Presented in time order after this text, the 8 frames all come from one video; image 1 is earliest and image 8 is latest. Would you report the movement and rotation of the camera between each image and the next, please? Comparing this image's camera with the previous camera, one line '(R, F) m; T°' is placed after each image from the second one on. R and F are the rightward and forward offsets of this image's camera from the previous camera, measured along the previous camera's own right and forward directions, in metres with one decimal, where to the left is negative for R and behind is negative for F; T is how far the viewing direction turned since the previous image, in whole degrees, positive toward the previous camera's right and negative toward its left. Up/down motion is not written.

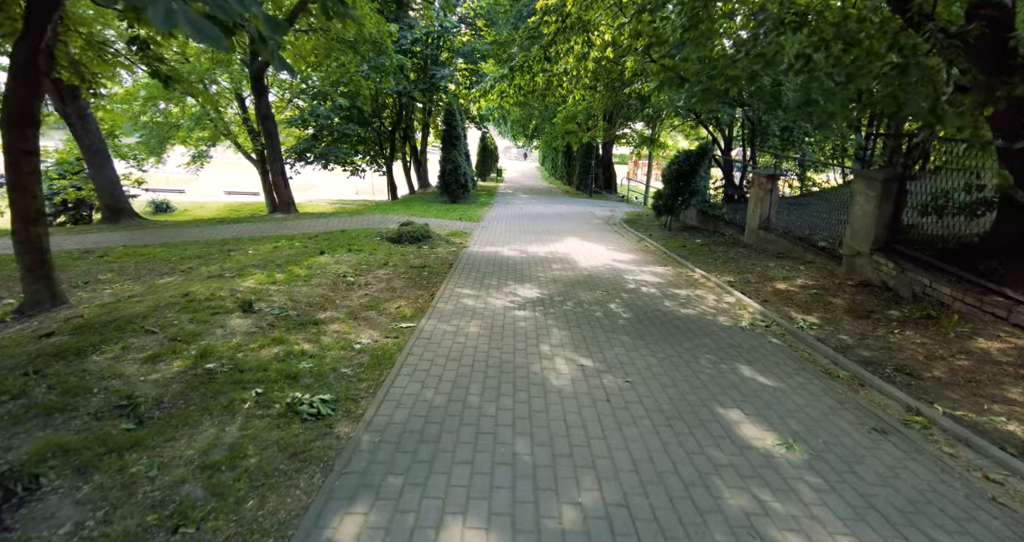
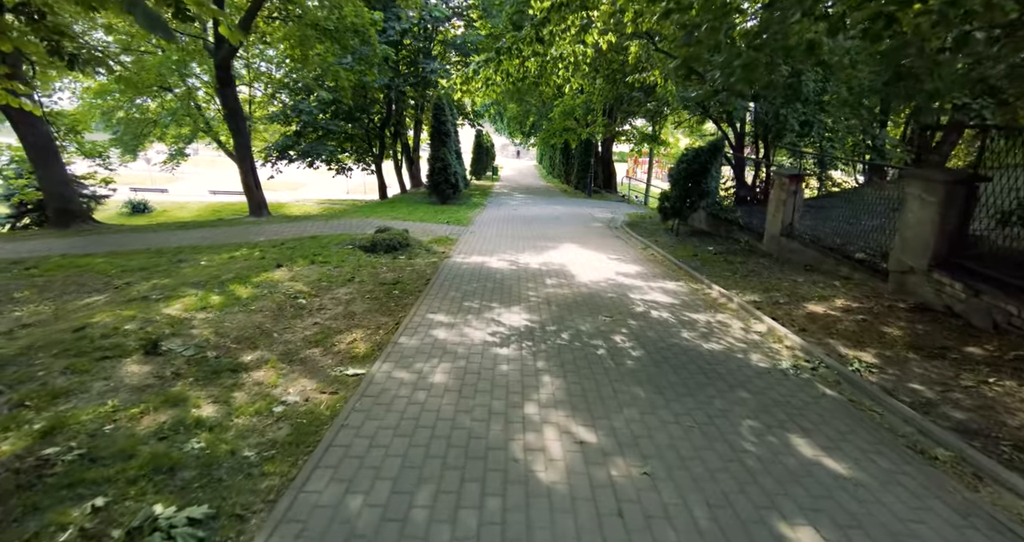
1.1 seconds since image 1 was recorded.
(+0.2, +1.2) m; 0°
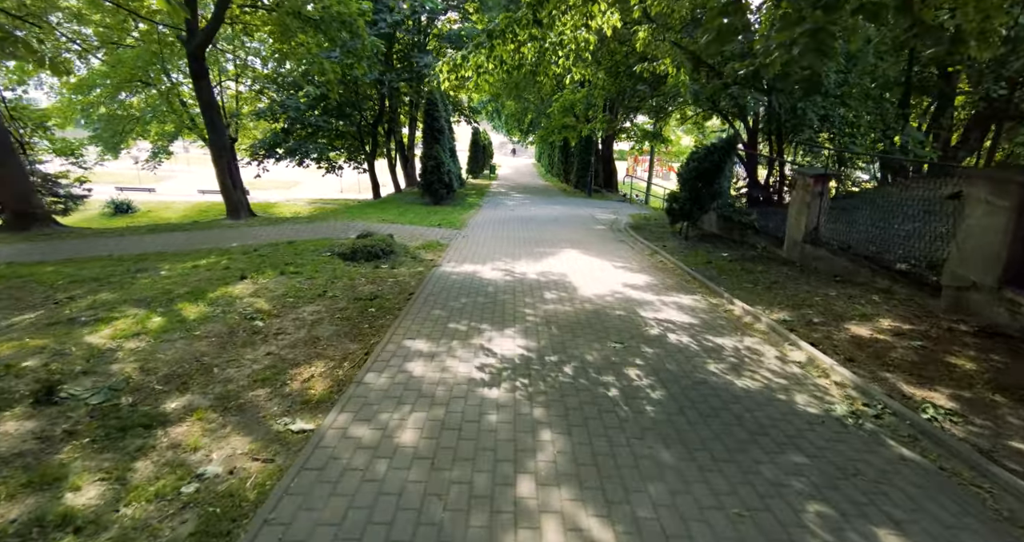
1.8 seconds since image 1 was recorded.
(+0.1, +0.9) m; 0°
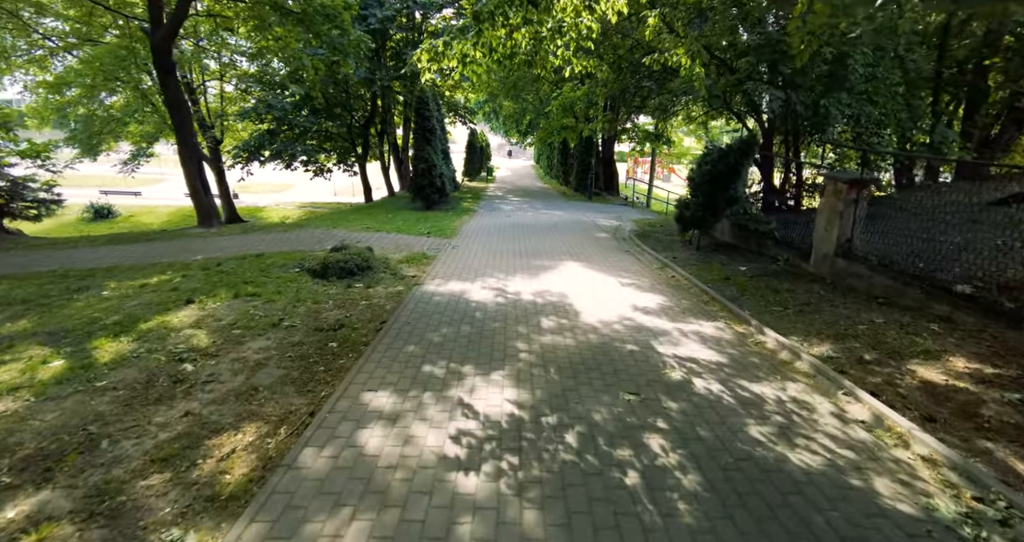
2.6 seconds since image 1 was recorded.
(+0.1, +1.0) m; 0°
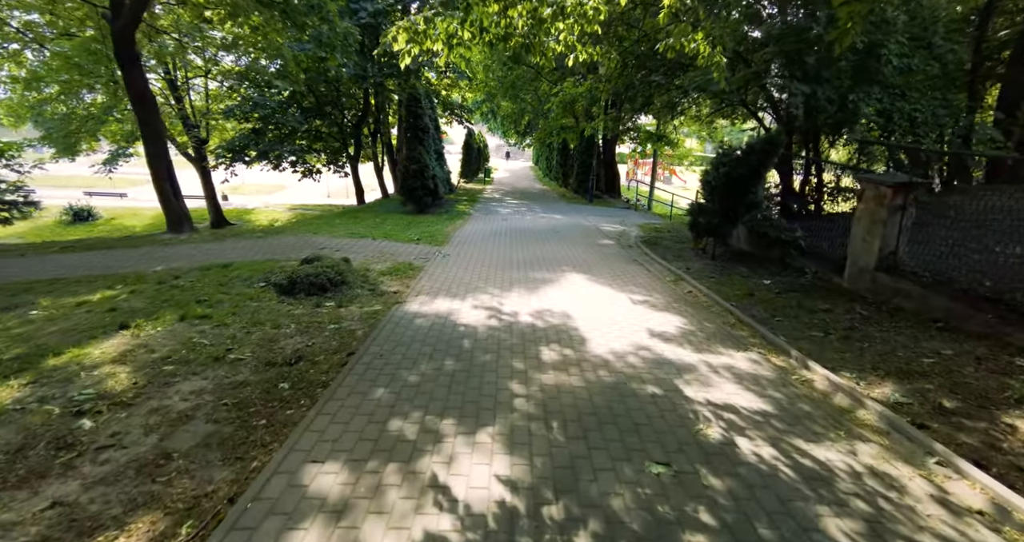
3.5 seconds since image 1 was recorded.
(0.0, +1.0) m; 0°
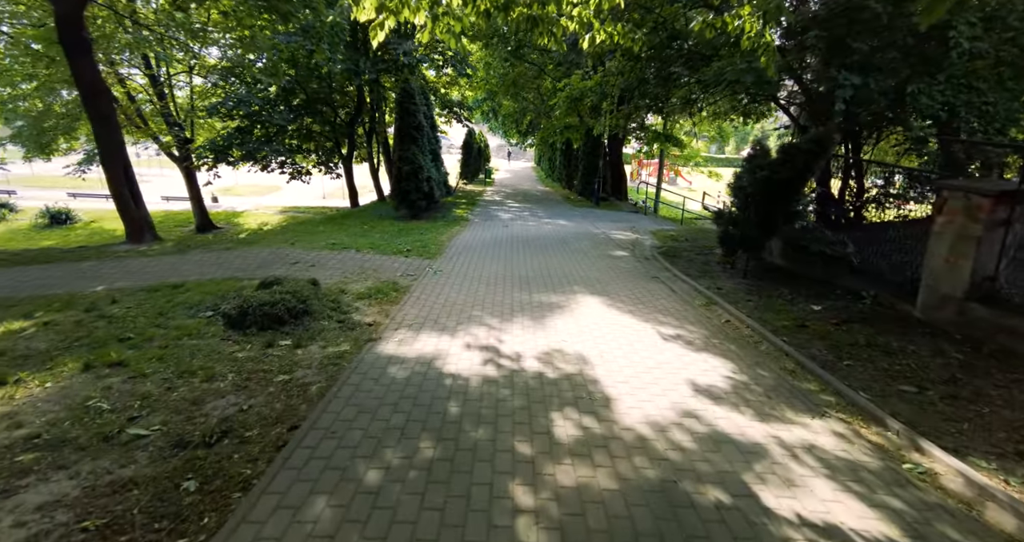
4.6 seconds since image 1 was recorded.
(0.0, +1.3) m; 0°
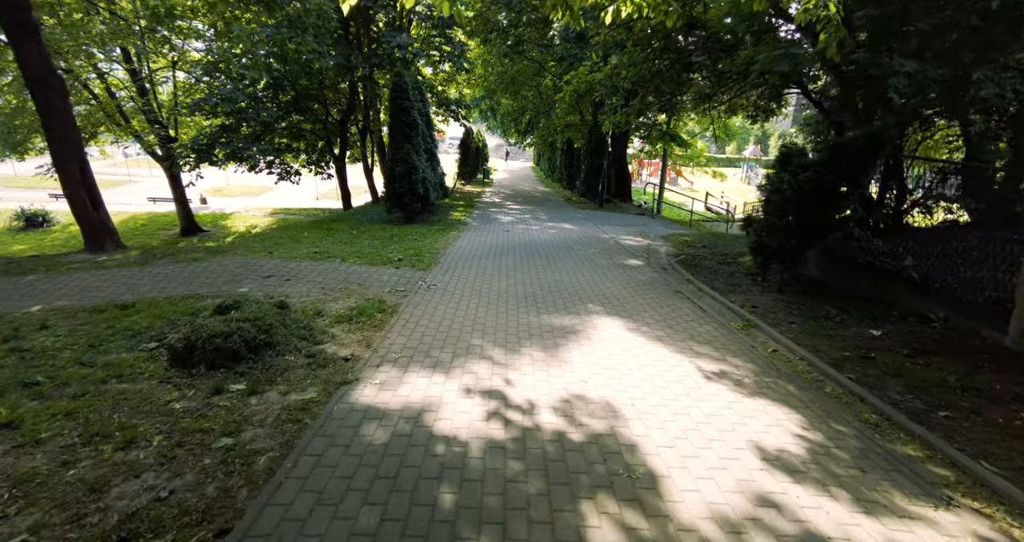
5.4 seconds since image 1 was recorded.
(-0.1, +1.0) m; 0°
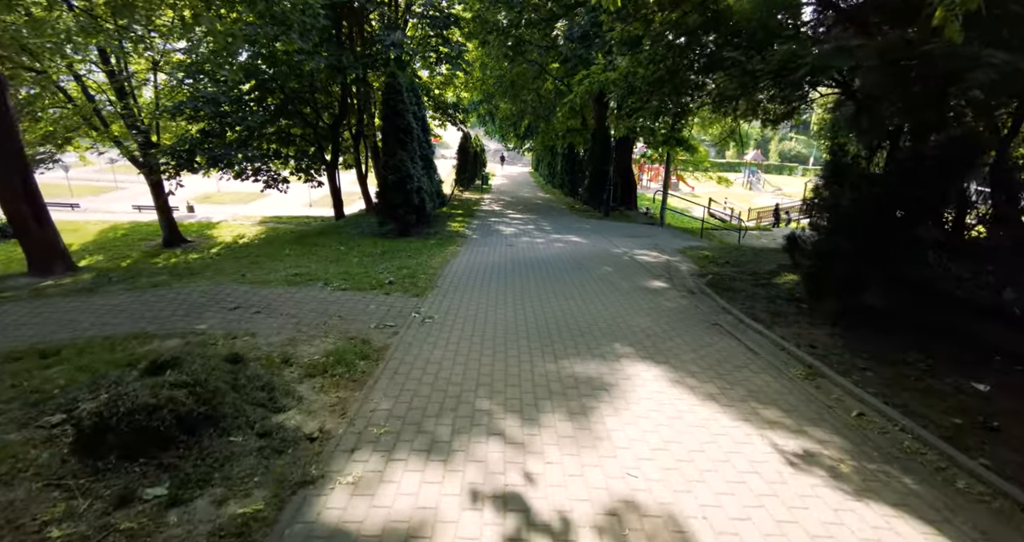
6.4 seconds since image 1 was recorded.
(-0.2, +1.1) m; 0°
